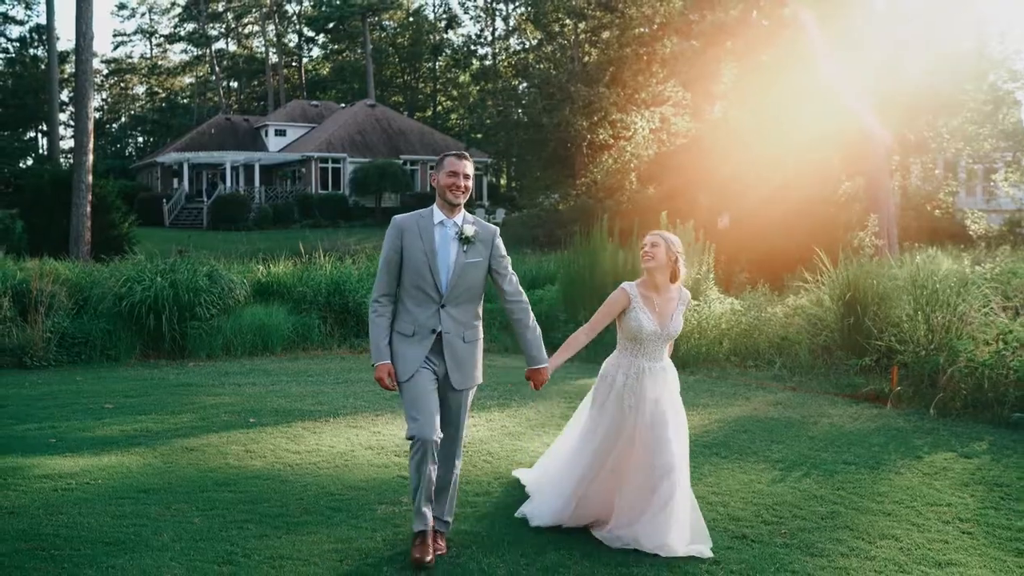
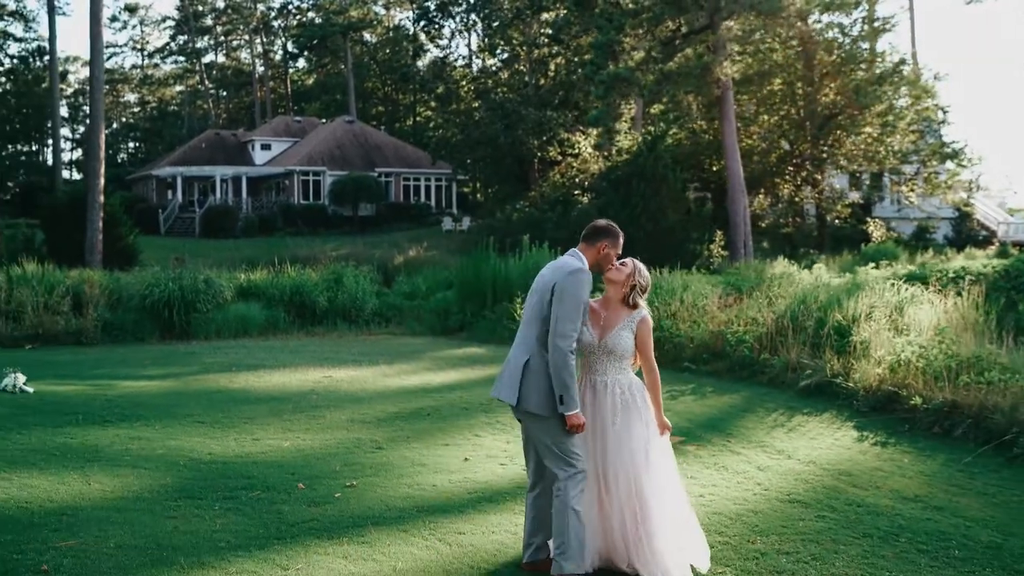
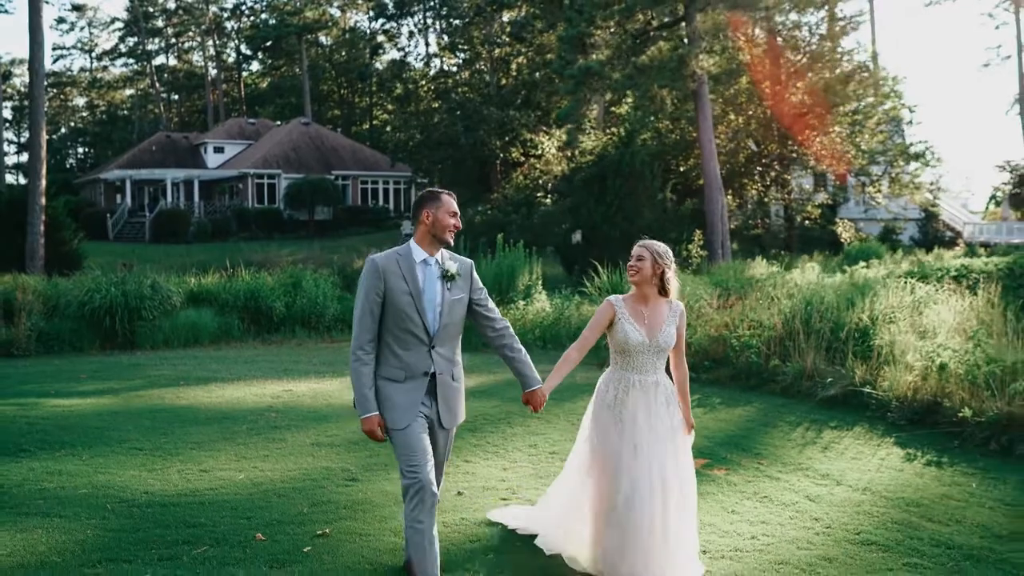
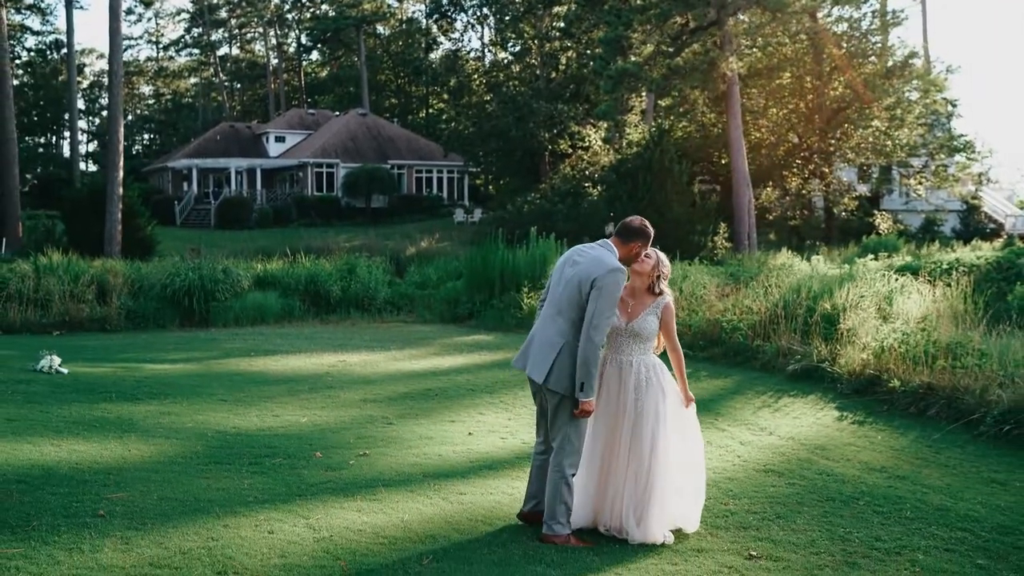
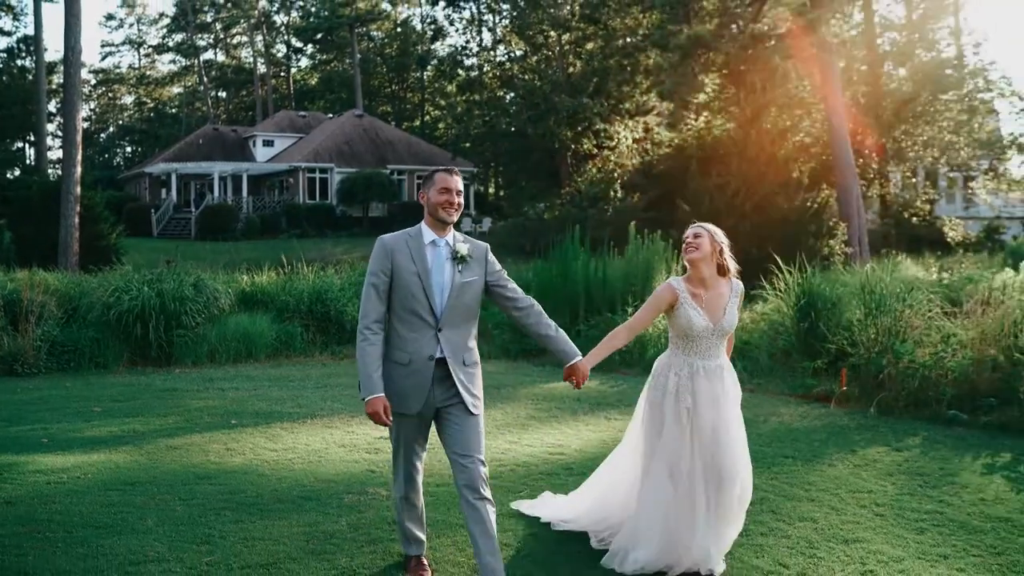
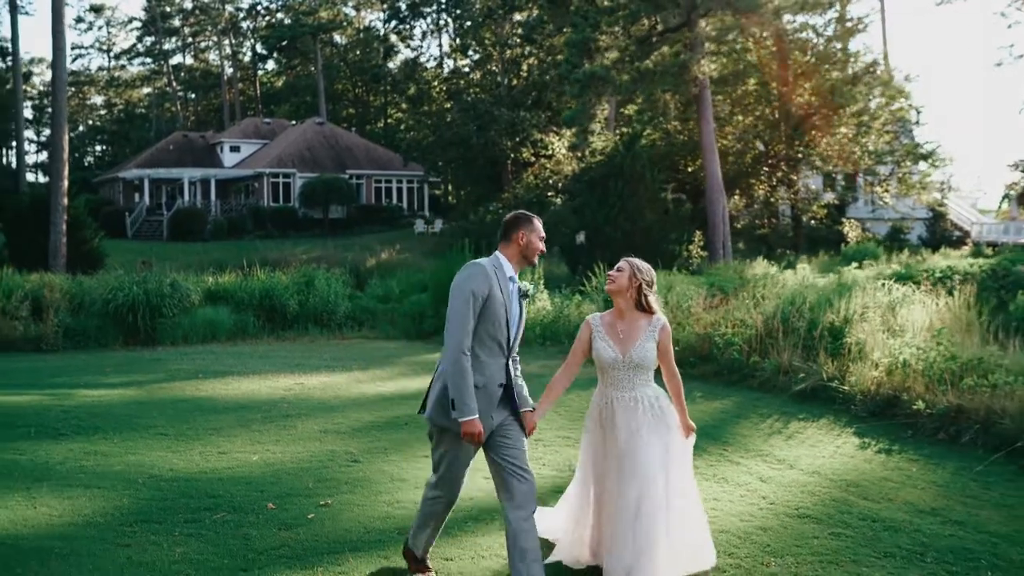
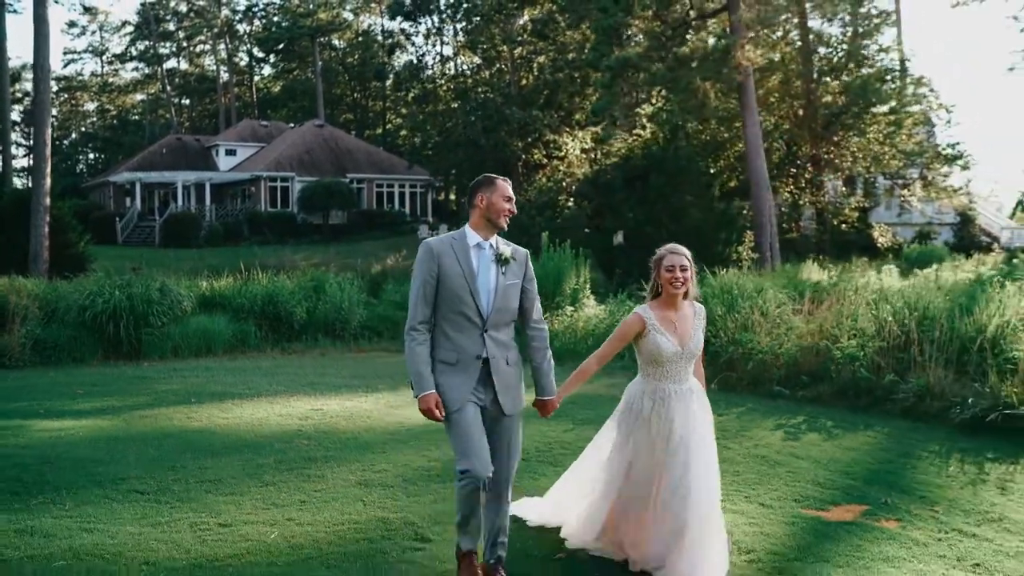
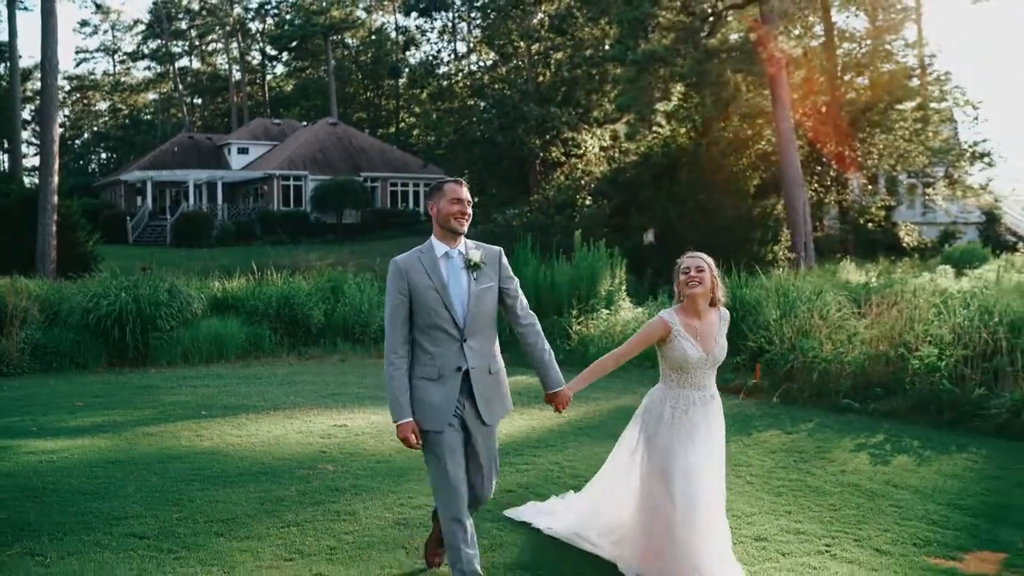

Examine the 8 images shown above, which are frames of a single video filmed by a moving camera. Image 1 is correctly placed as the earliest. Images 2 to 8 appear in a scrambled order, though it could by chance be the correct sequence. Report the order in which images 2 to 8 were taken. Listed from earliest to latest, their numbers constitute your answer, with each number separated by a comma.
5, 8, 7, 3, 6, 2, 4
